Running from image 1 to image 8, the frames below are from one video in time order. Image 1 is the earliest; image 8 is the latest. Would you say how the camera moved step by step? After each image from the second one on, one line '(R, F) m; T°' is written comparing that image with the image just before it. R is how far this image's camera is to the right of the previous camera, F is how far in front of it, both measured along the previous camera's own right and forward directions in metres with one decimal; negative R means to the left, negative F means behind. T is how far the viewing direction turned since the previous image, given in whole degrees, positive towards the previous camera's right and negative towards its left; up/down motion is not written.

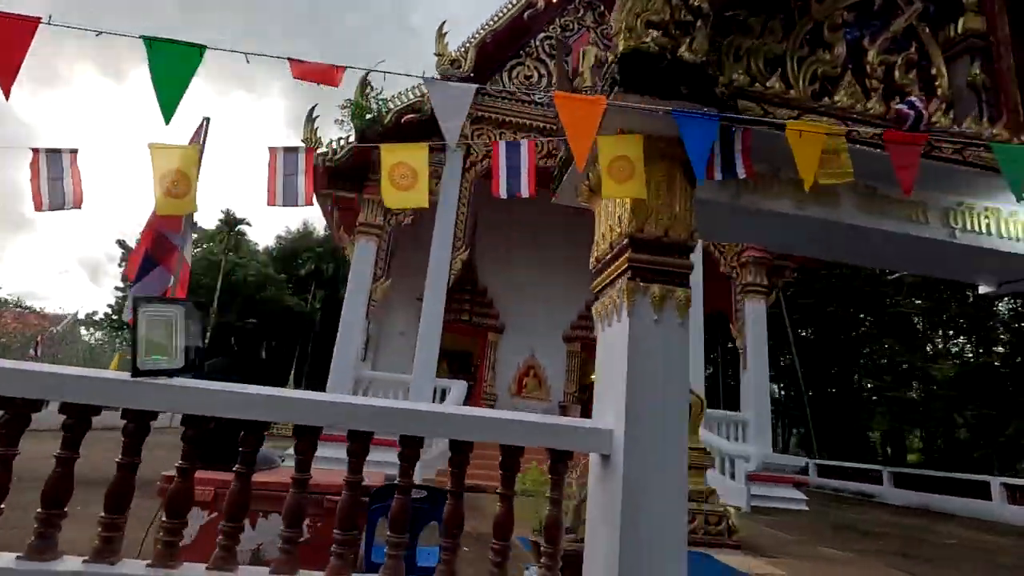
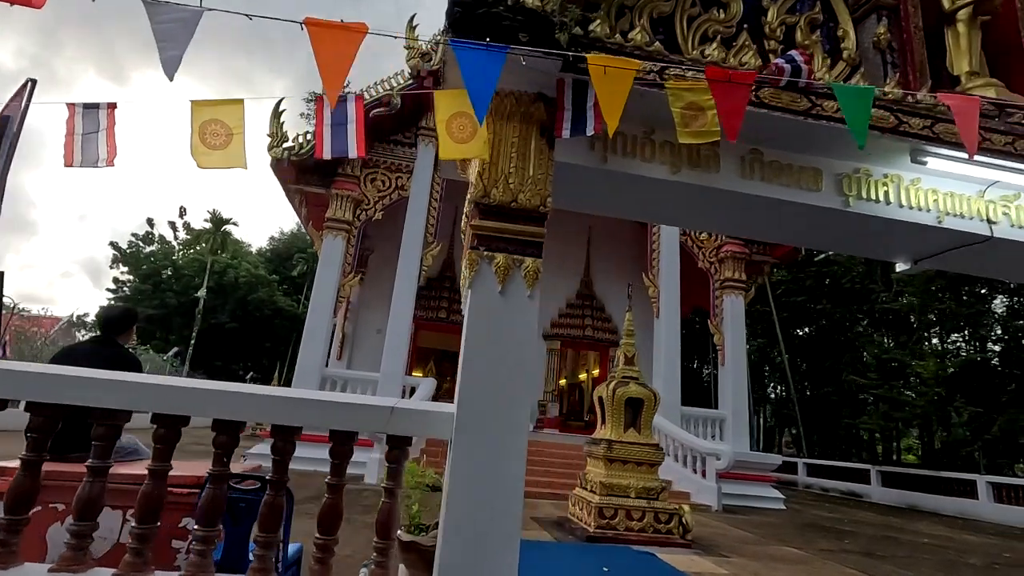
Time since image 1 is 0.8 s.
(+0.5, +0.2) m; 0°
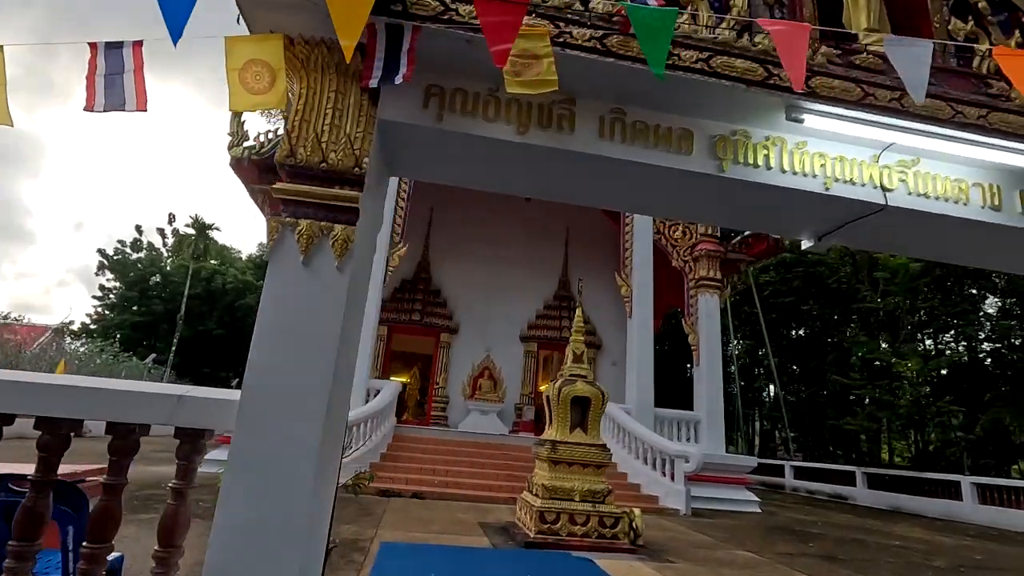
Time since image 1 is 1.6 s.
(+0.5, +0.2) m; 0°
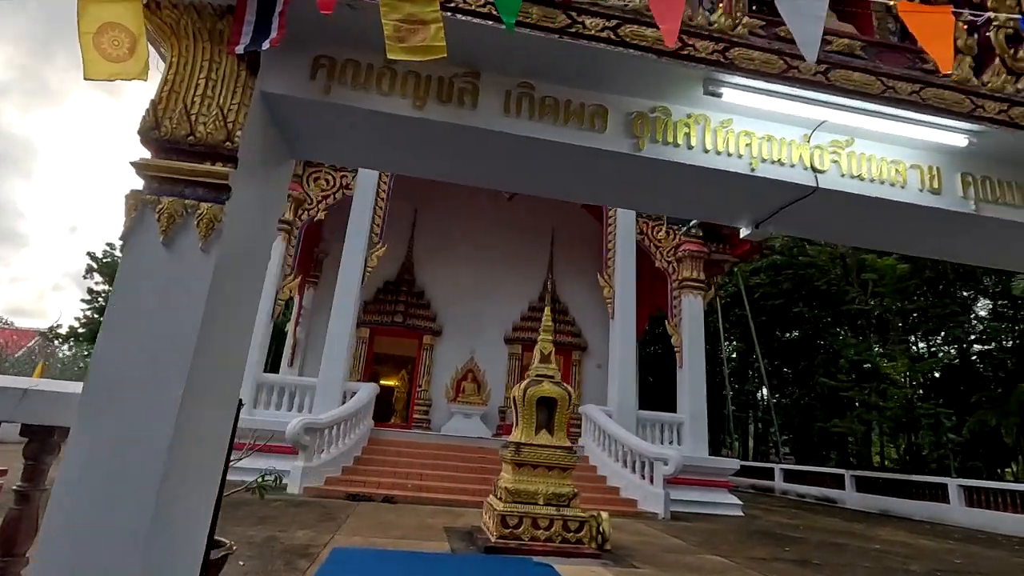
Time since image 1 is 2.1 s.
(+0.3, +0.1) m; 0°
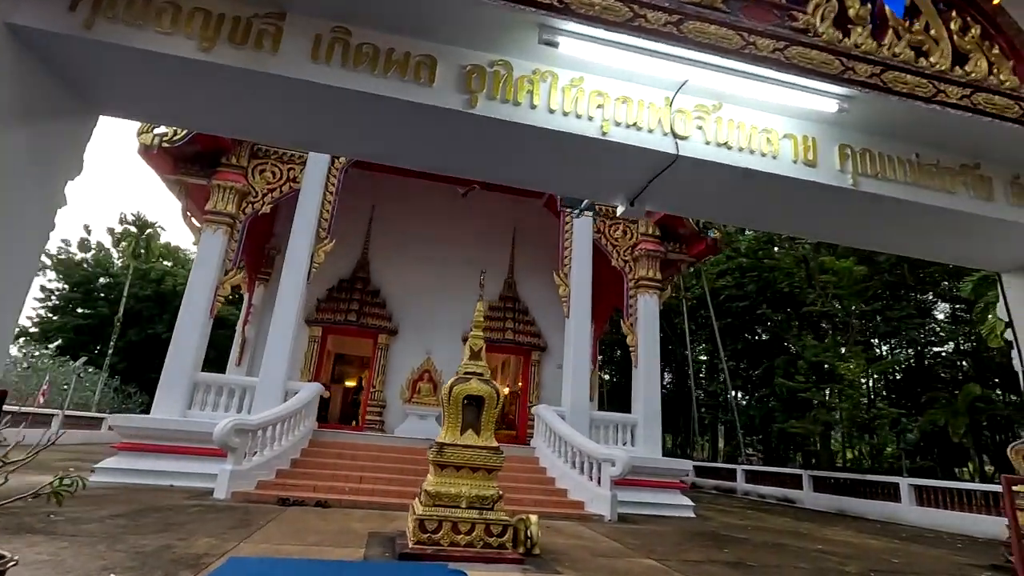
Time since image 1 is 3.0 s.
(+0.4, +0.2) m; +2°
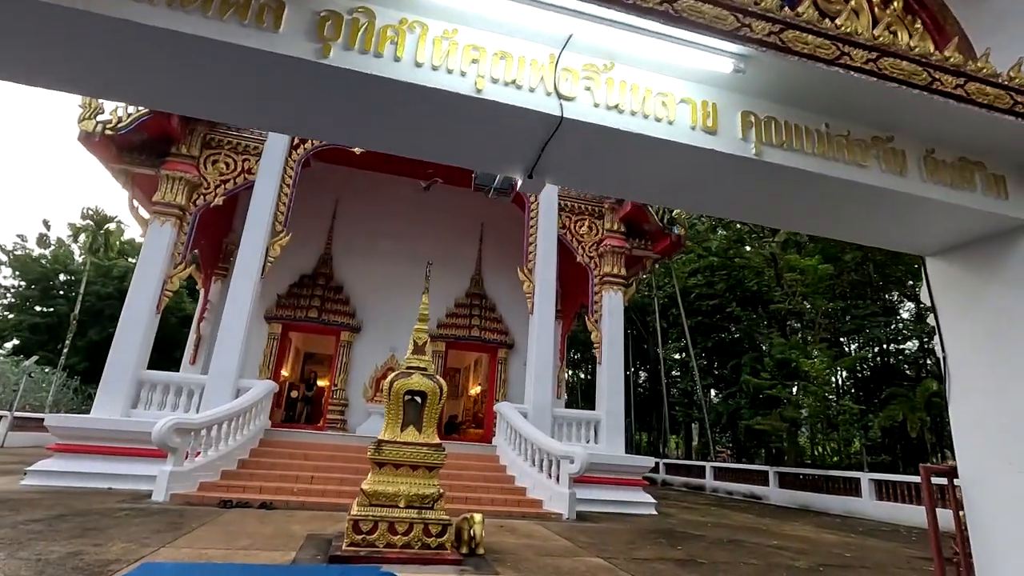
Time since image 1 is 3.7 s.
(+0.3, +0.1) m; +2°
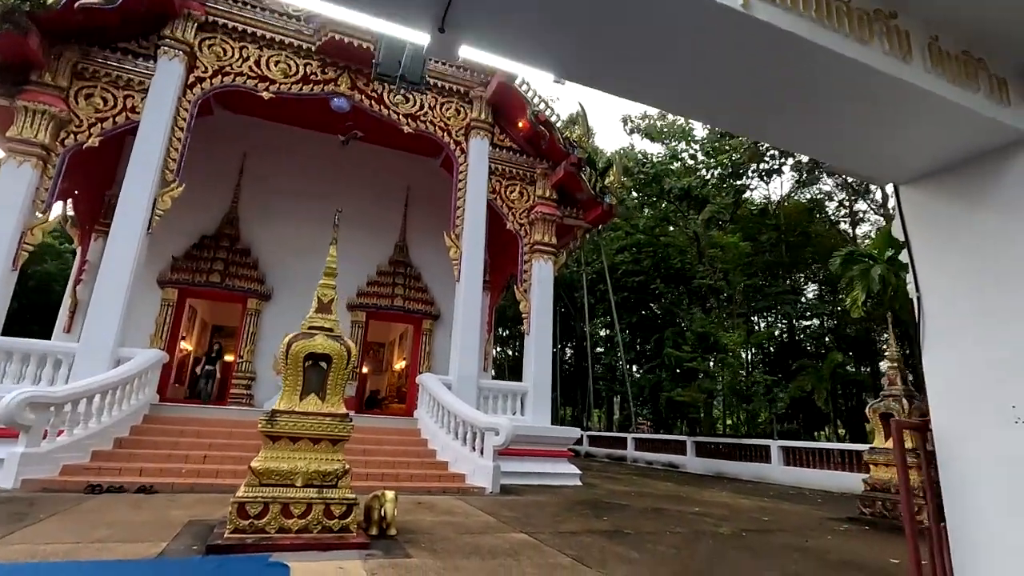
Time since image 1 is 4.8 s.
(+0.1, +0.4) m; +8°
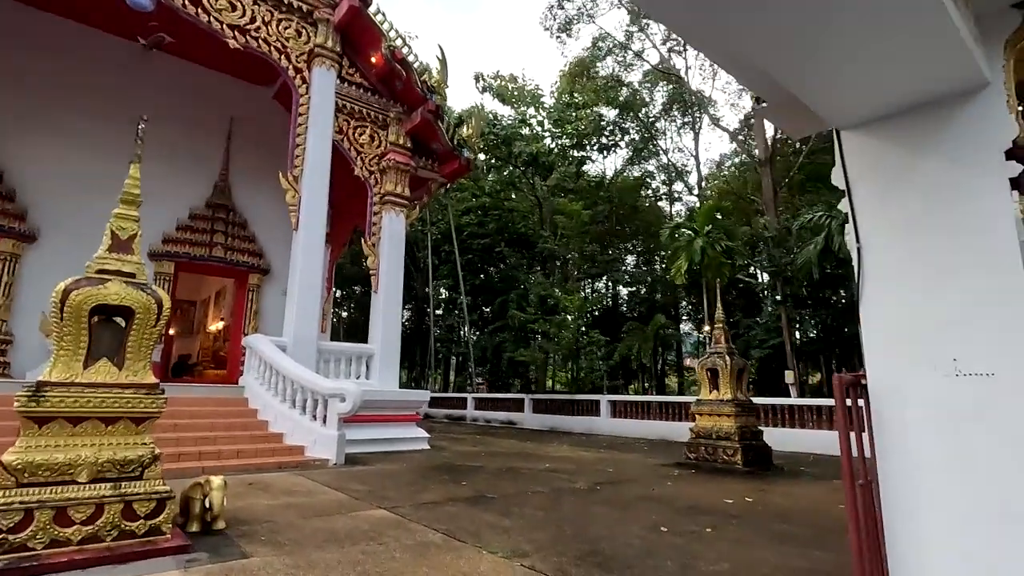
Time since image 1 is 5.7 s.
(-0.2, +0.5) m; +17°
